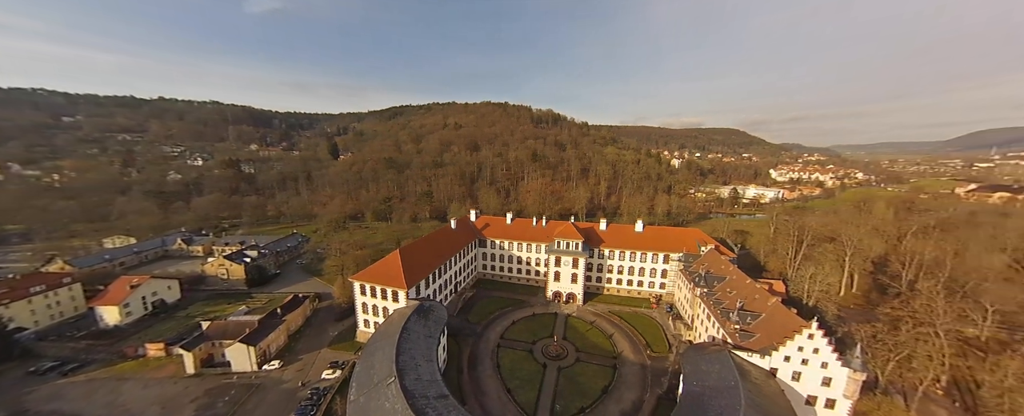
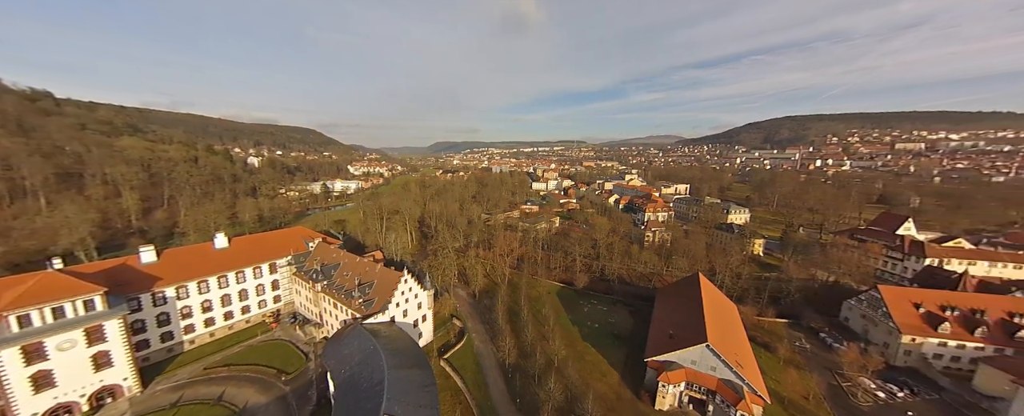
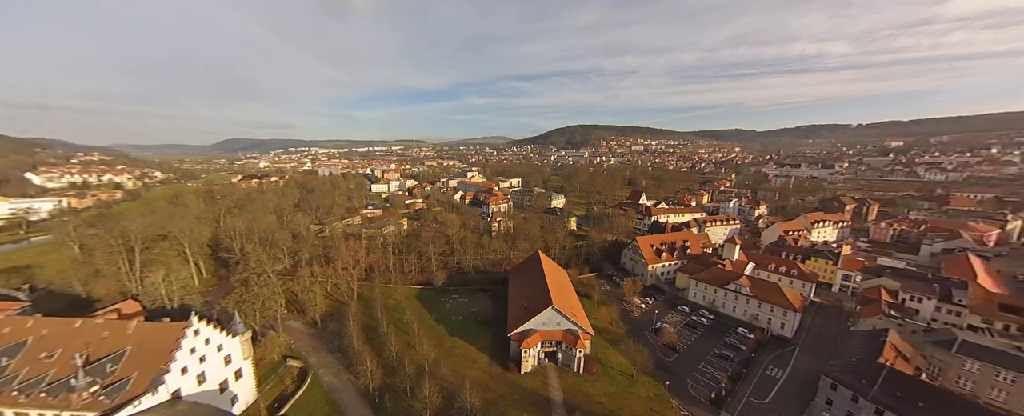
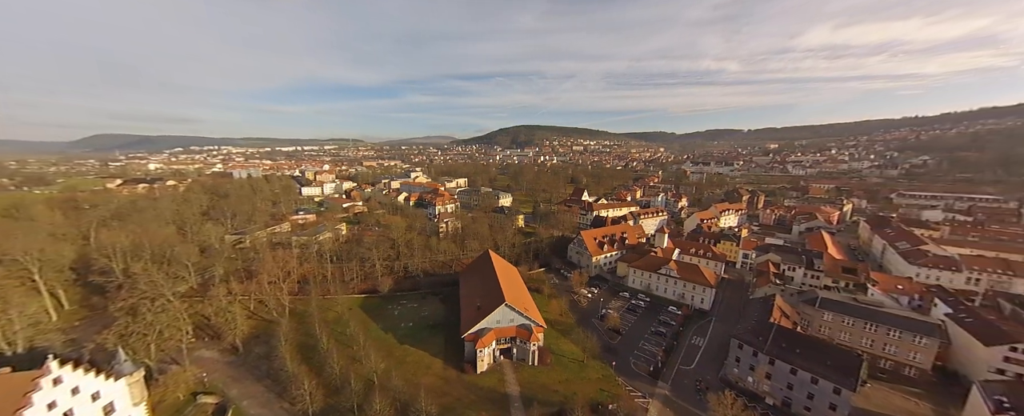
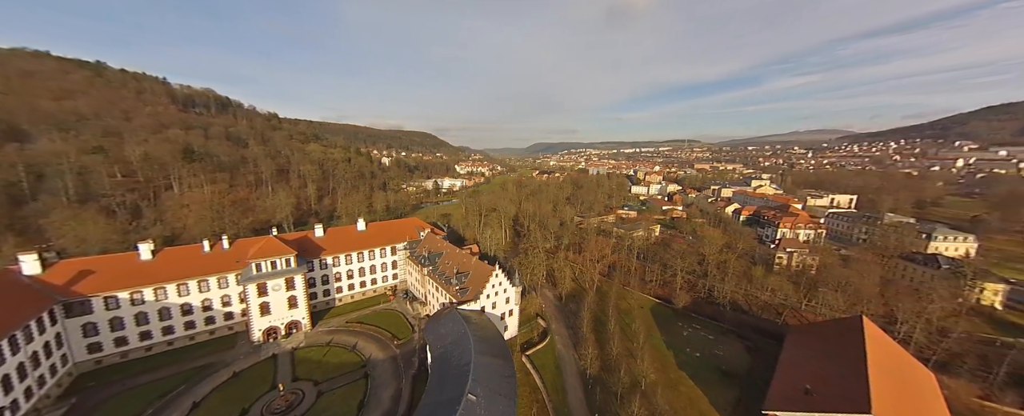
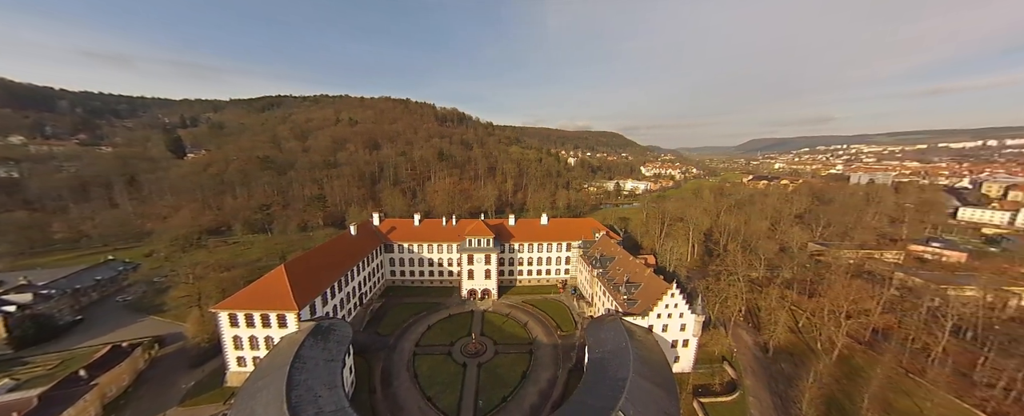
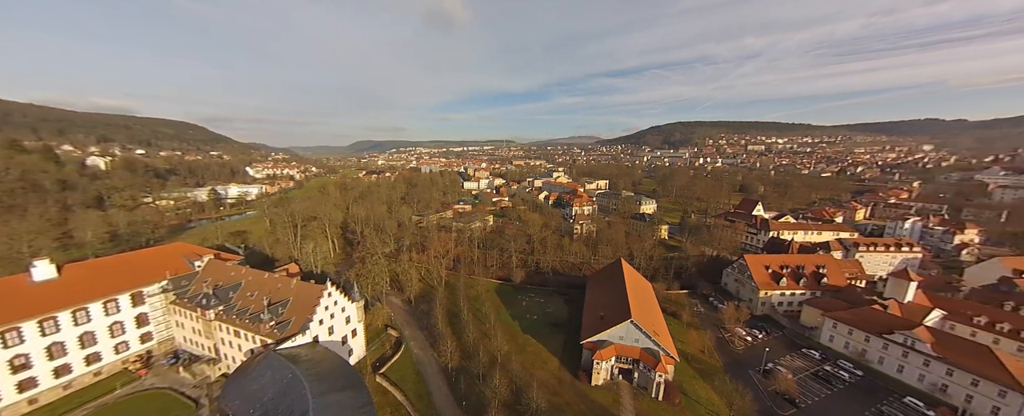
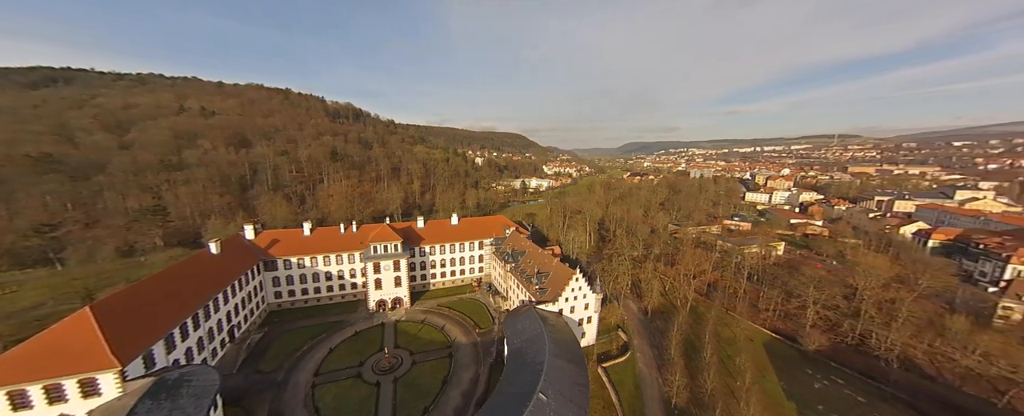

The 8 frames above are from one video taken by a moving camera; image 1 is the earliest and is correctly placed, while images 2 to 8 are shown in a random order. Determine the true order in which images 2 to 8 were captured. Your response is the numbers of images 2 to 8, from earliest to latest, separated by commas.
6, 8, 5, 2, 7, 3, 4
